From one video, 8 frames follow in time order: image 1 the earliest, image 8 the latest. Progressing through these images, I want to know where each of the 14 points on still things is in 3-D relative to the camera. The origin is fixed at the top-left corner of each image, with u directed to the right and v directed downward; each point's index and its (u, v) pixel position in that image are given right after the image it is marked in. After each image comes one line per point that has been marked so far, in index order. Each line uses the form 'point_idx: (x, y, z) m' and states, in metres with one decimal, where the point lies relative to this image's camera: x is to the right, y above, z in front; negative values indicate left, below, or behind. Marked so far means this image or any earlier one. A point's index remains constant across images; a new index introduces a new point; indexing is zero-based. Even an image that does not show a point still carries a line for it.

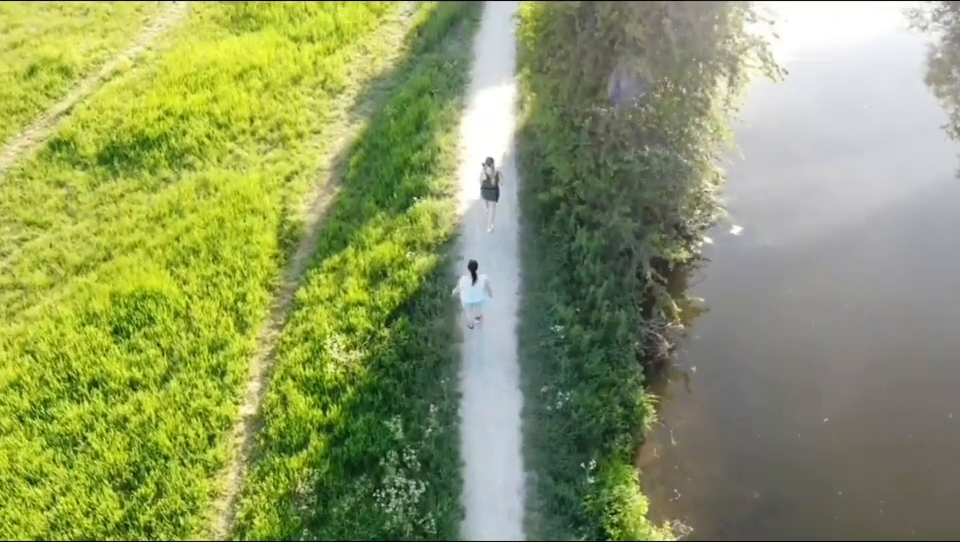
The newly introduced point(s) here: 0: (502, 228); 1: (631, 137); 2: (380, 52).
0: (+0.5, +0.9, +13.5) m
1: (+2.8, +2.4, +12.8) m
2: (-2.7, +6.0, +18.6) m
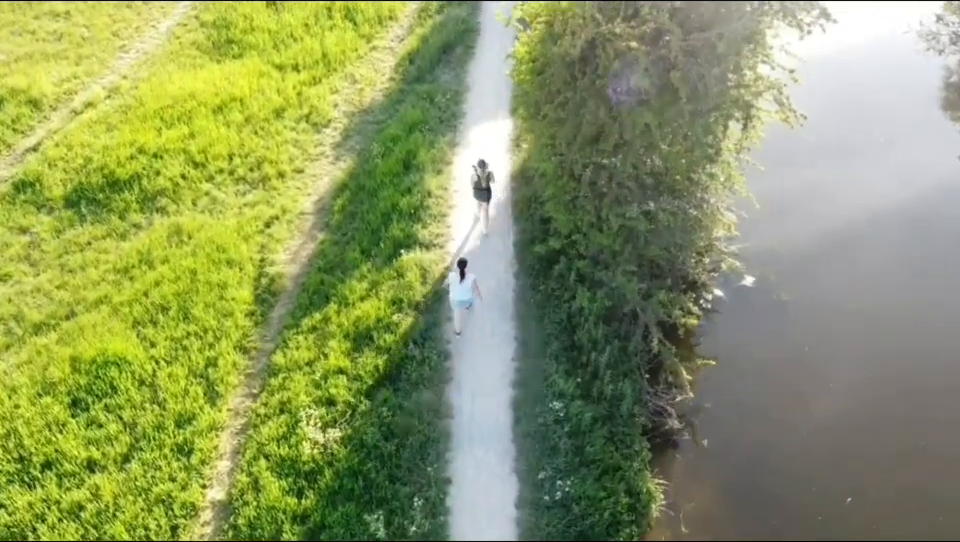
0: (+0.3, -0.2, +12.4) m
1: (+2.7, +1.3, +11.8) m
2: (-2.9, +4.9, +17.5) m
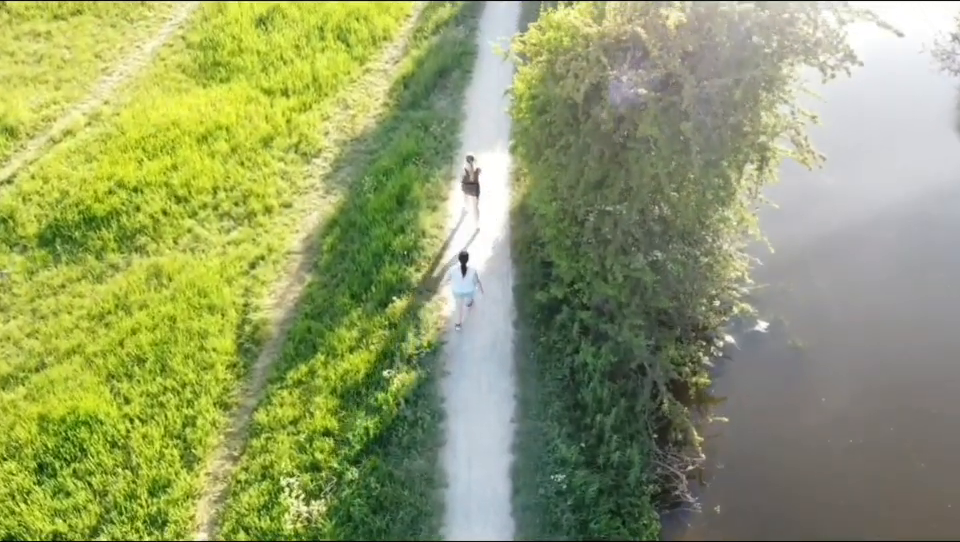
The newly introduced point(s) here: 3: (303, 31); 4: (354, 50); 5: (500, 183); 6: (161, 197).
0: (+0.3, -1.1, +11.7) m
1: (+2.7, +0.5, +11.0) m
2: (-2.9, +4.0, +16.8) m
3: (-4.9, +6.6, +18.7) m
4: (-3.4, +5.9, +18.2) m
5: (+0.4, +1.8, +14.2) m
6: (-6.7, +1.5, +14.4) m
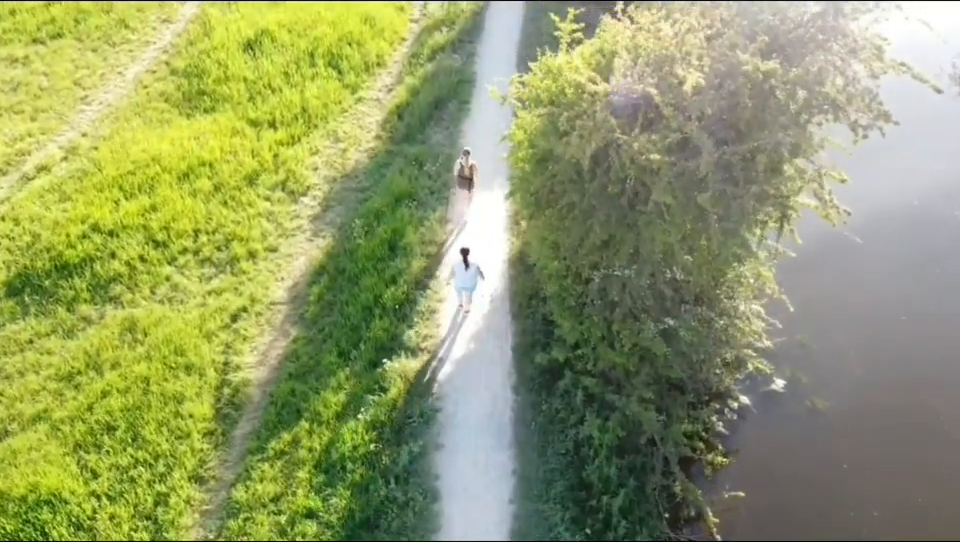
0: (+0.2, -2.1, +10.8) m
1: (+2.6, -0.5, +10.1) m
2: (-3.0, +3.1, +15.9) m
3: (-4.9, +5.6, +17.8) m
4: (-3.4, +4.9, +17.3) m
5: (+0.4, +0.8, +13.3) m
6: (-6.8, +0.6, +13.5) m
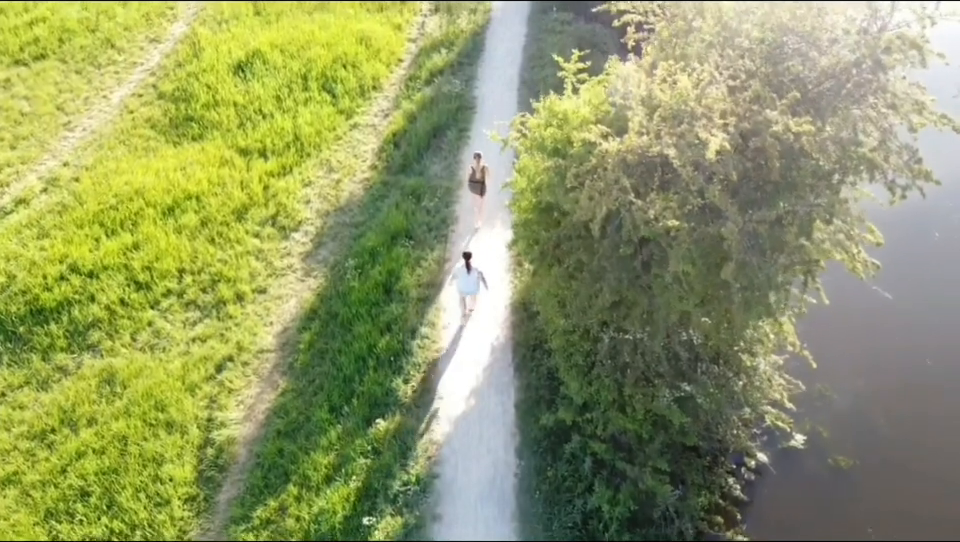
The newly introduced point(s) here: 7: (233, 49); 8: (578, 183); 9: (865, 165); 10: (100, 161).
0: (+0.2, -2.9, +10.1) m
1: (+2.6, -1.3, +9.4) m
2: (-3.0, +2.2, +15.2) m
3: (-4.9, +4.8, +17.1) m
4: (-3.4, +4.1, +16.6) m
5: (+0.4, 0.0, +12.6) m
6: (-6.8, -0.2, +12.8) m
7: (-6.6, +5.9, +18.0) m
8: (+1.2, +1.1, +8.2) m
9: (+4.2, +1.2, +7.4) m
10: (-8.6, +2.5, +15.3) m
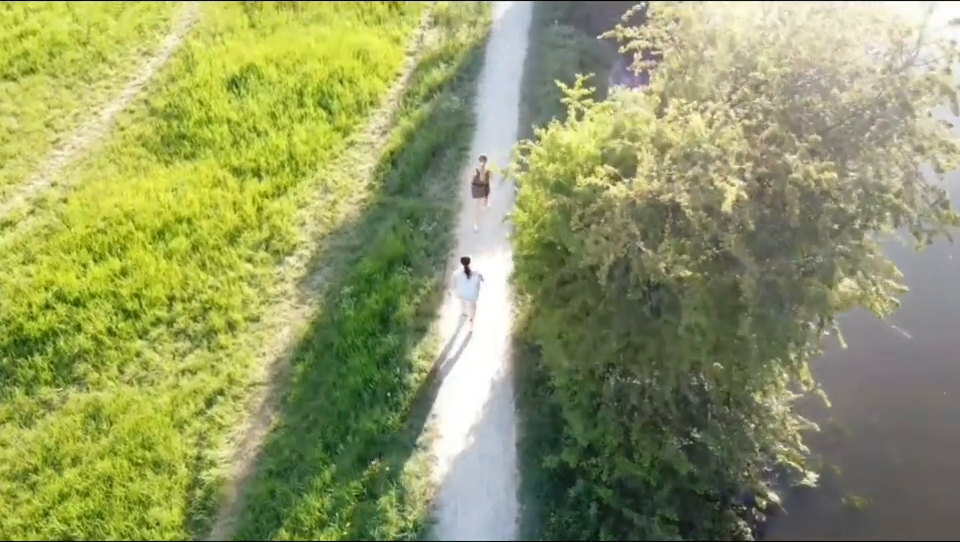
0: (+0.2, -3.4, +9.7) m
1: (+2.6, -1.8, +9.0) m
2: (-3.0, +1.7, +14.8) m
3: (-4.9, +4.3, +16.7) m
4: (-3.4, +3.6, +16.1) m
5: (+0.4, -0.5, +12.2) m
6: (-6.8, -0.8, +12.3) m
7: (-6.5, +5.4, +17.6) m
8: (+1.2, +0.6, +7.8) m
9: (+4.2, +0.6, +7.0) m
10: (-8.6, +2.0, +14.9) m
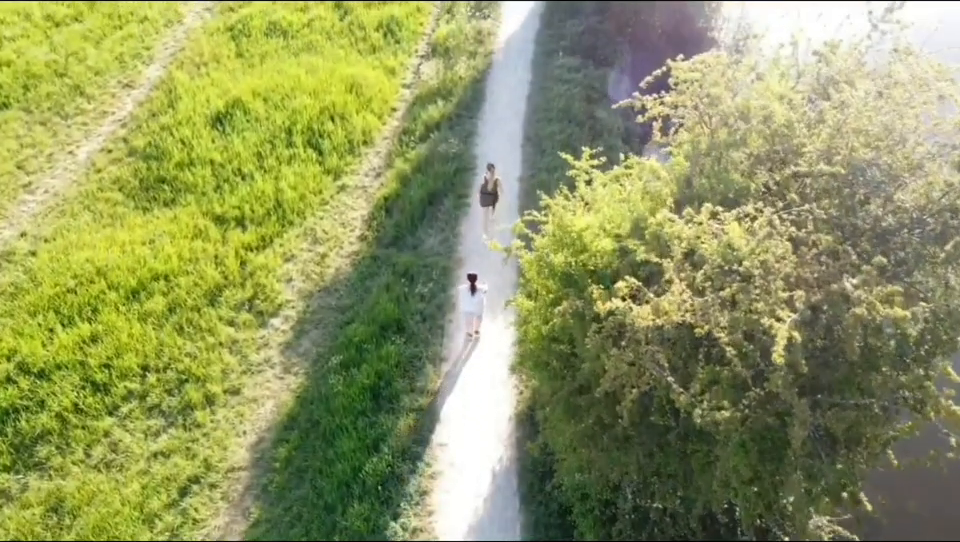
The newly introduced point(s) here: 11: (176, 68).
0: (+0.2, -4.5, +8.6) m
1: (+2.6, -3.0, +8.0) m
2: (-3.0, +0.6, +13.7) m
3: (-4.9, +3.1, +15.7) m
4: (-3.4, +2.5, +15.1) m
5: (+0.4, -1.6, +11.1) m
6: (-6.8, -1.9, +11.3) m
7: (-6.5, +4.2, +16.6) m
8: (+1.2, -0.6, +6.8) m
9: (+4.2, -0.5, +6.0) m
10: (-8.5, +0.8, +13.9) m
11: (-7.9, +5.3, +17.6) m
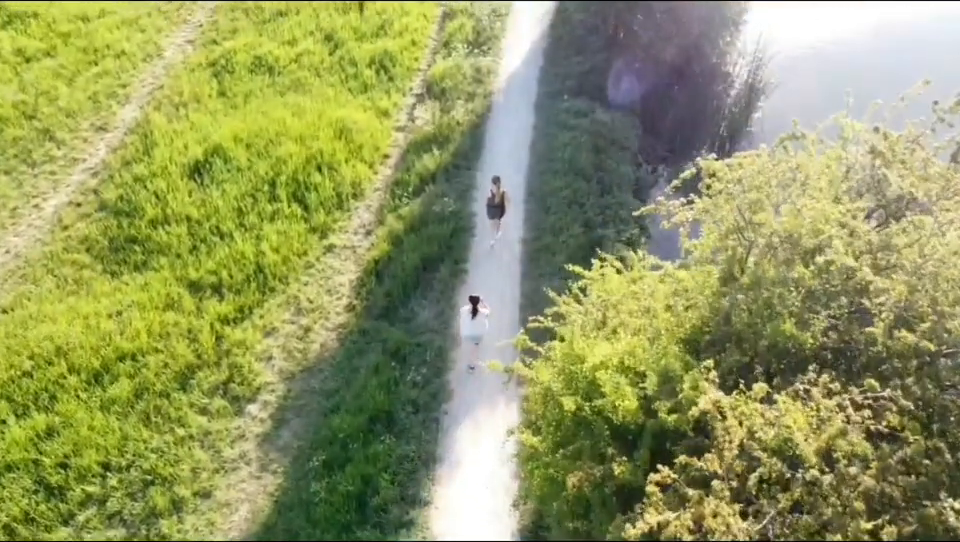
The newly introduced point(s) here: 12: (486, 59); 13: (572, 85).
0: (+0.2, -5.9, +7.5) m
1: (+2.6, -4.3, +6.8) m
2: (-3.0, -0.8, +12.5) m
3: (-4.9, +1.8, +14.5) m
4: (-3.4, +1.1, +13.9) m
5: (+0.3, -3.0, +10.0) m
6: (-6.8, -3.3, +10.2) m
7: (-6.6, +2.9, +15.4) m
8: (+1.2, -1.9, +5.6) m
9: (+4.2, -1.9, +4.8) m
10: (-8.6, -0.6, +12.7) m
11: (-7.9, +3.9, +16.4) m
12: (+0.2, +5.4, +17.2) m
13: (+2.2, +4.5, +16.3) m
